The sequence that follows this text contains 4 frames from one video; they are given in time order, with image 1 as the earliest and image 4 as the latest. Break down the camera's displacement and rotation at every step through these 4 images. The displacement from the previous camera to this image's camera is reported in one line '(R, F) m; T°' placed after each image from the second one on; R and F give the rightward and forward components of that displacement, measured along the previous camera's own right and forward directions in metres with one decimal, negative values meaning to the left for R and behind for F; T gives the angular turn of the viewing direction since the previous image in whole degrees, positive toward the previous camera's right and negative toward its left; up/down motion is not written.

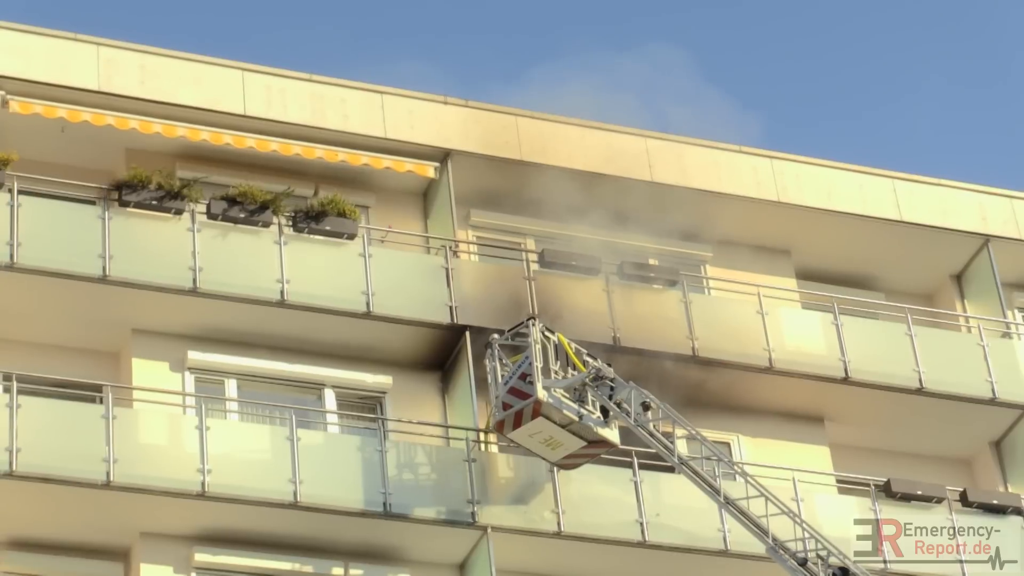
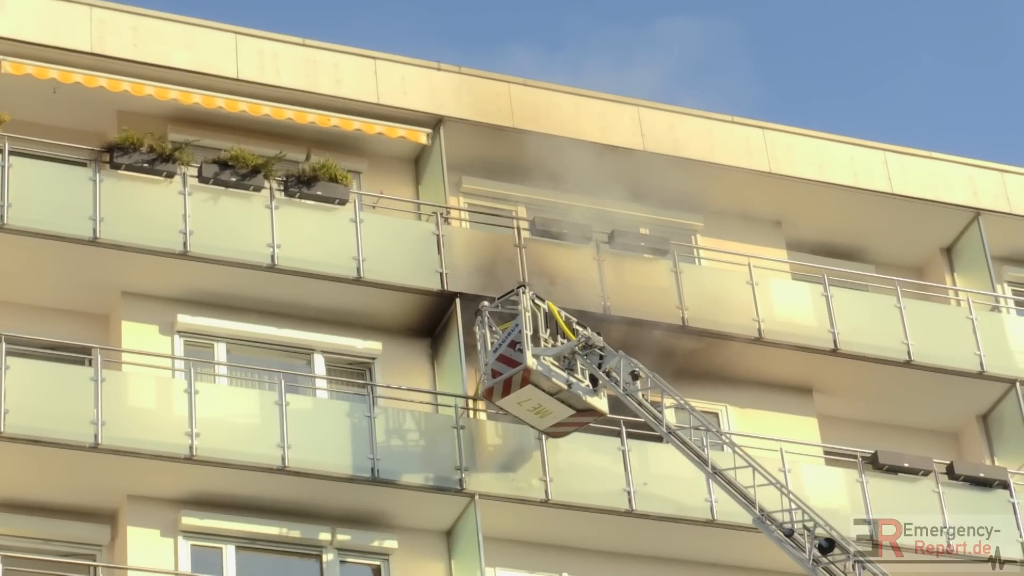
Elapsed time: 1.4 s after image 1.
(0.0, 0.0) m; 0°
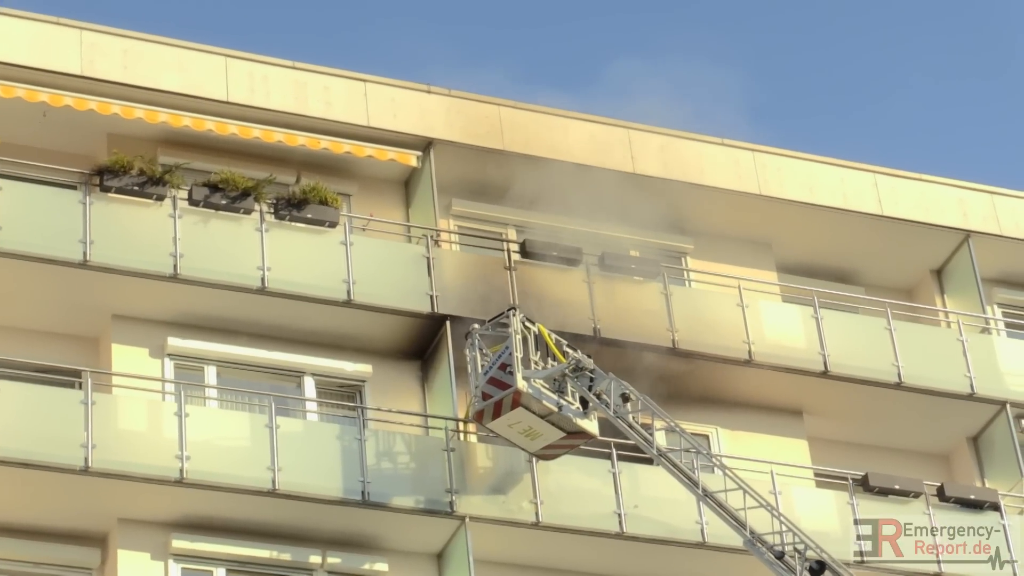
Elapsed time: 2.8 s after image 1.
(0.0, 0.0) m; 0°
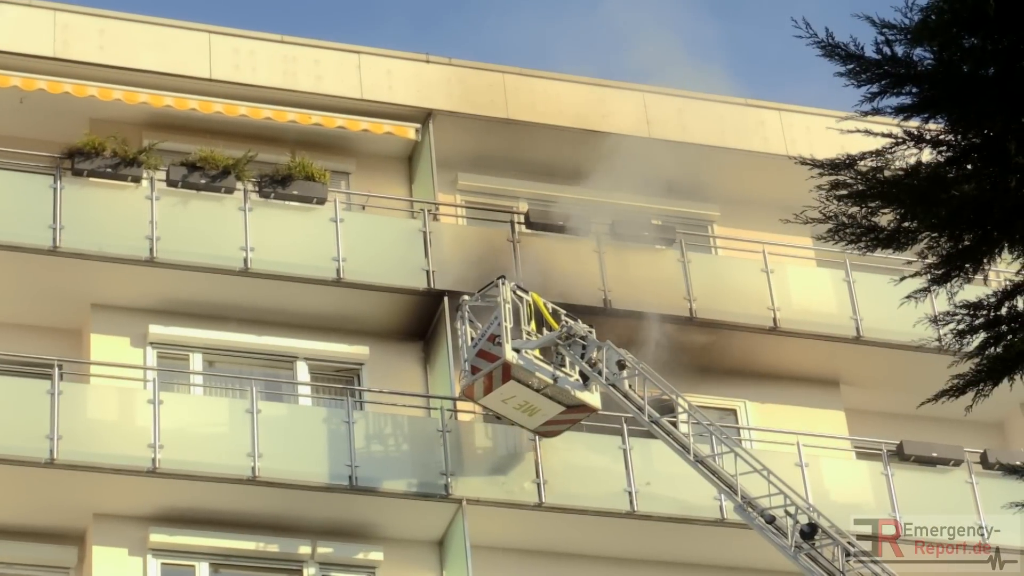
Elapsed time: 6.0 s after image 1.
(+1.7, +1.5) m; -4°
